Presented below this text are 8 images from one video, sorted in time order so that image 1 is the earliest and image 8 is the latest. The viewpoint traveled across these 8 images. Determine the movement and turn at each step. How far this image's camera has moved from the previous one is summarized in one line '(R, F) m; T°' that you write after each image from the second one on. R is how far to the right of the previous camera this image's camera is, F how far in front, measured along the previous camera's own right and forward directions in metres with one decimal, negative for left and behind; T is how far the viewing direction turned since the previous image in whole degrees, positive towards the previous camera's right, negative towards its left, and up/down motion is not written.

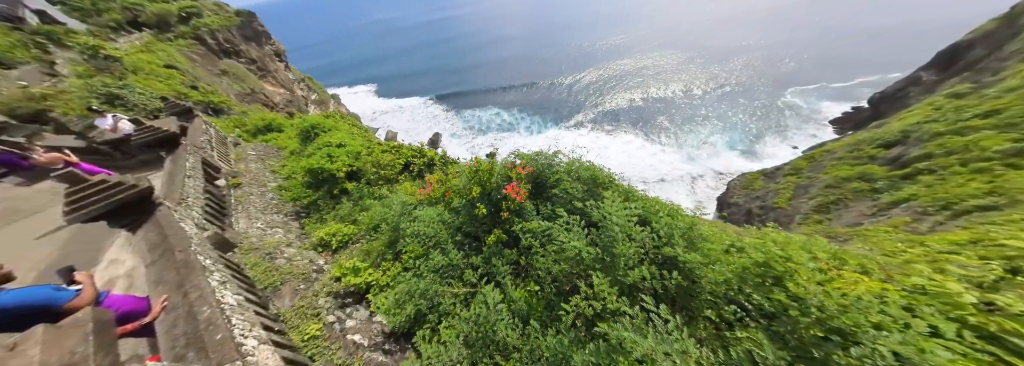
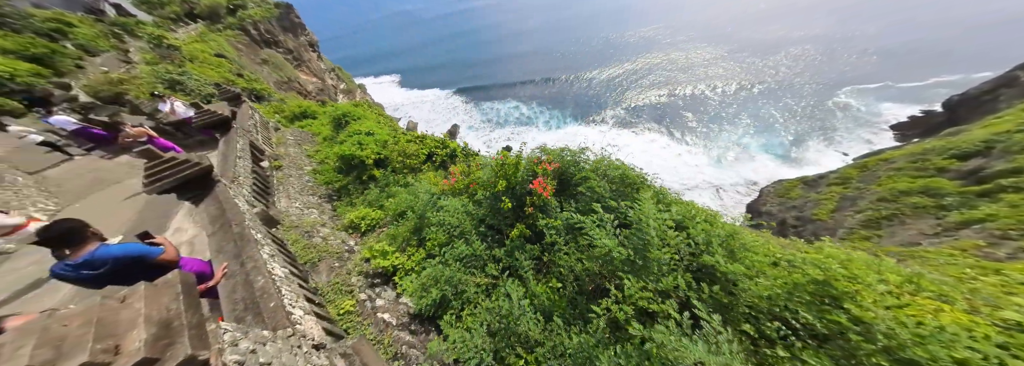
(-0.1, 0.0) m; -4°
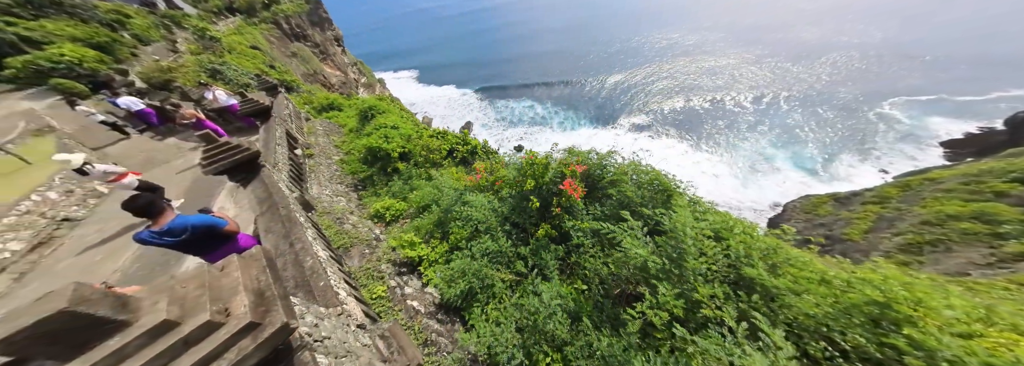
(-0.3, 0.0) m; -3°
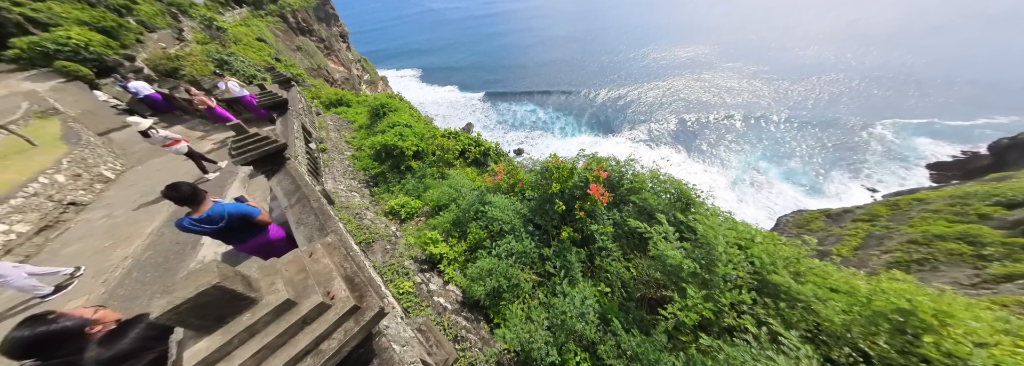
(-0.4, -0.1) m; +1°
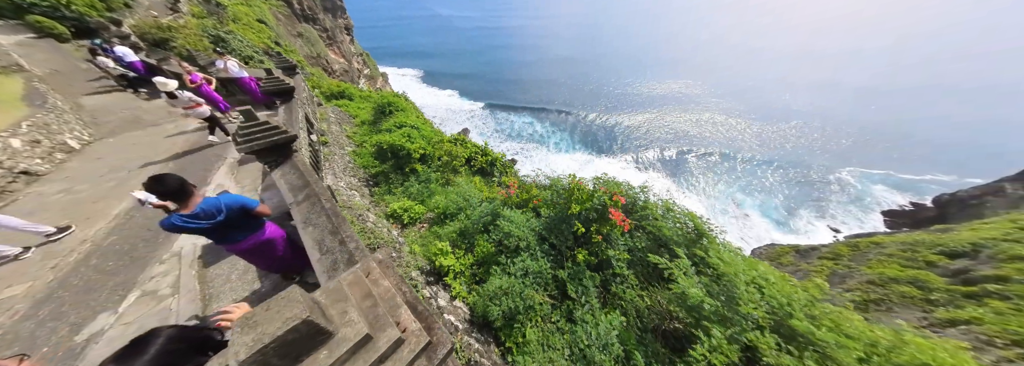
(-0.5, +0.1) m; +3°
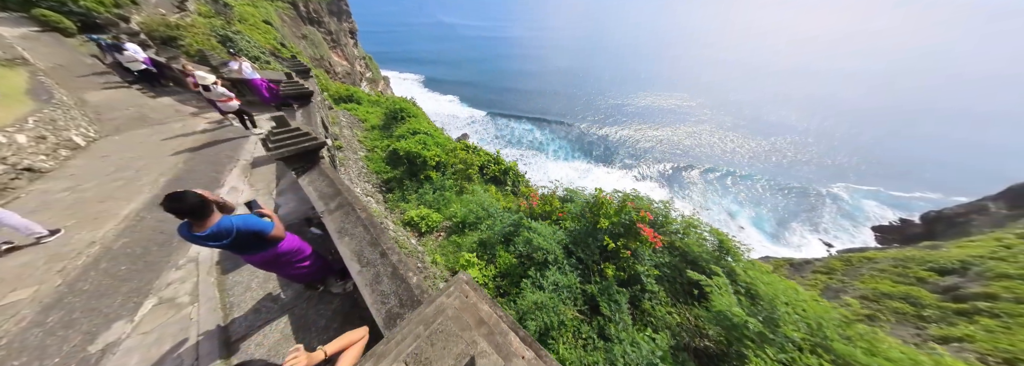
(-0.5, 0.0) m; +1°
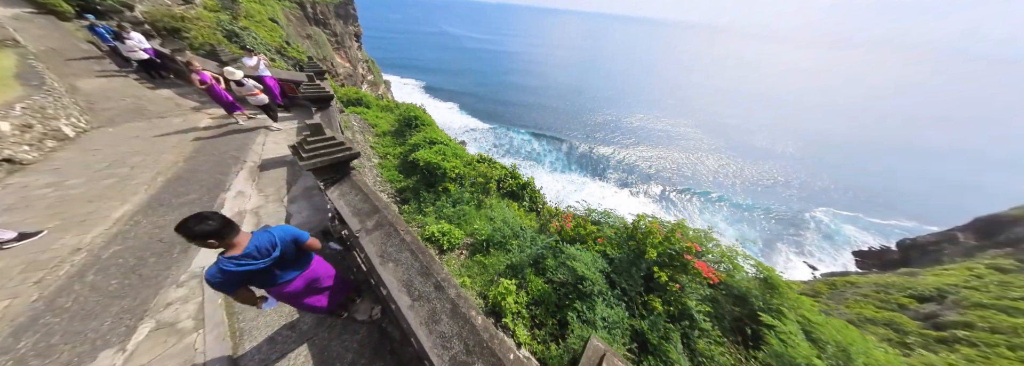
(-0.8, +0.2) m; +2°
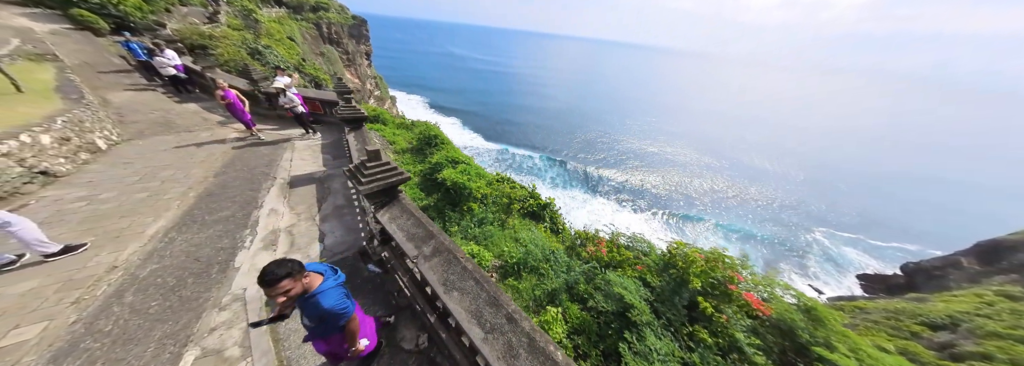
(-0.7, -0.1) m; 0°
